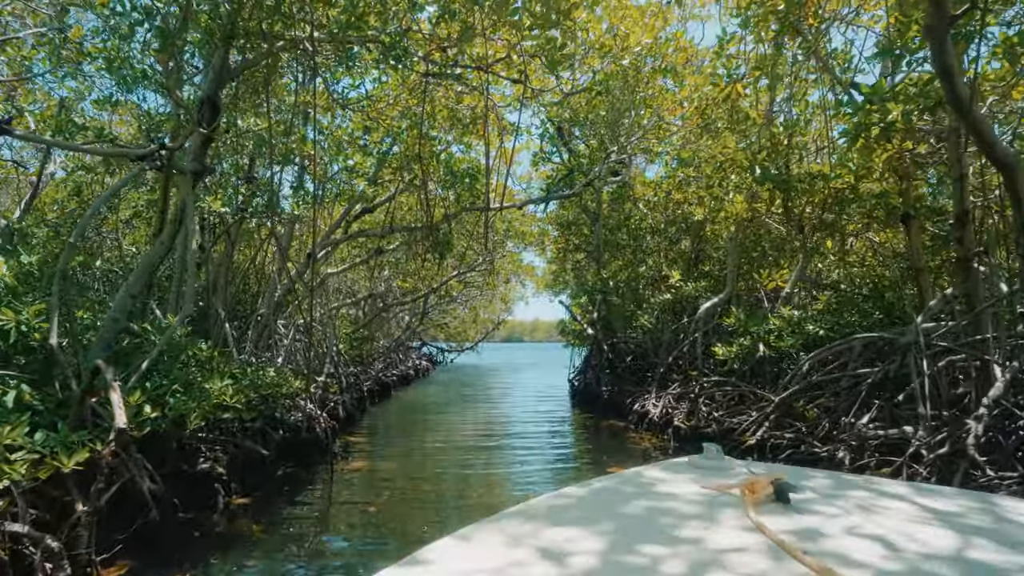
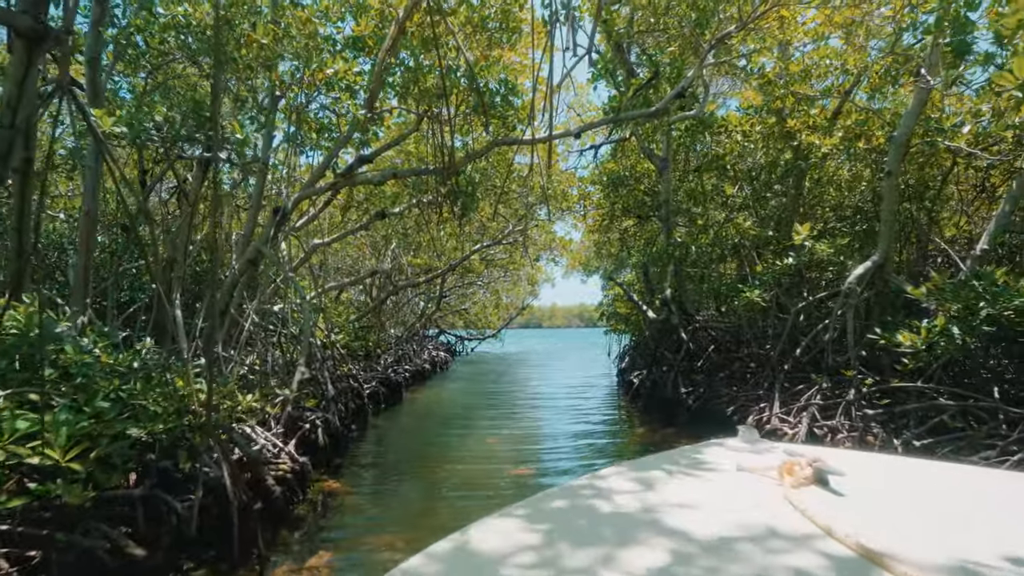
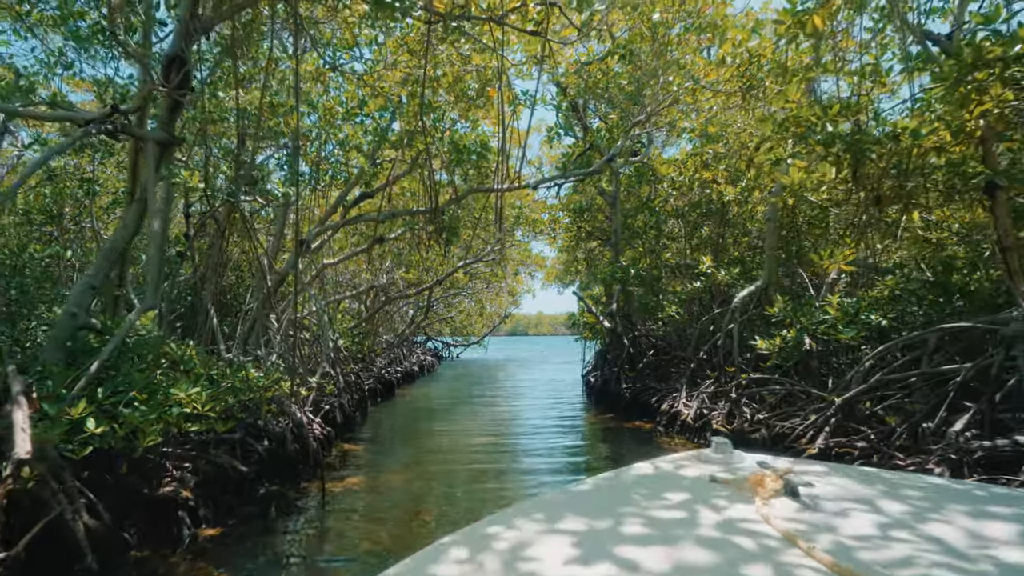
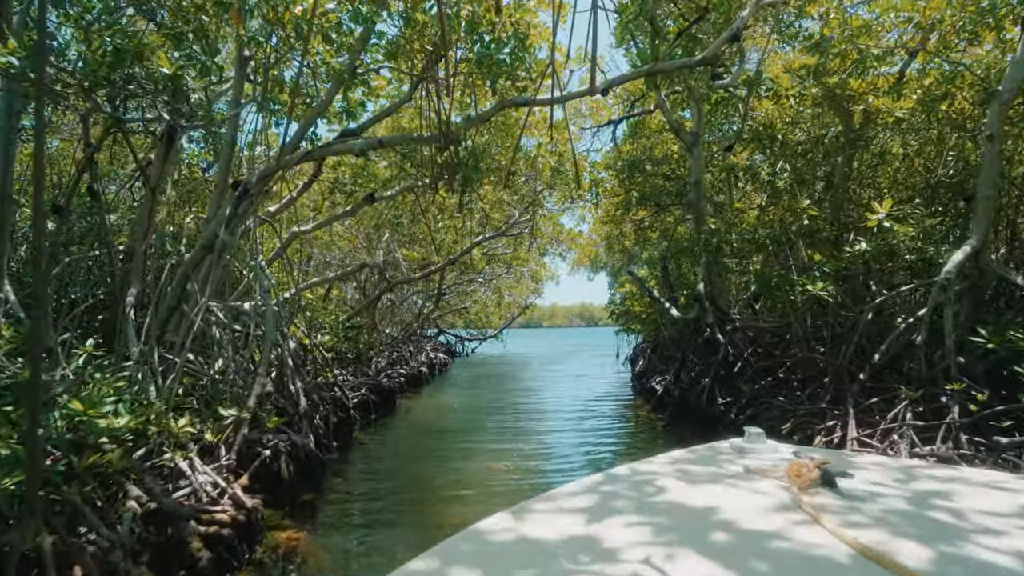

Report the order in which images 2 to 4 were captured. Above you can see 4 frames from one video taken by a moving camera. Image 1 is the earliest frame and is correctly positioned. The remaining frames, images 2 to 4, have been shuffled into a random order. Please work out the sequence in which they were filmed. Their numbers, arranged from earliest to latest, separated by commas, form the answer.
3, 2, 4
